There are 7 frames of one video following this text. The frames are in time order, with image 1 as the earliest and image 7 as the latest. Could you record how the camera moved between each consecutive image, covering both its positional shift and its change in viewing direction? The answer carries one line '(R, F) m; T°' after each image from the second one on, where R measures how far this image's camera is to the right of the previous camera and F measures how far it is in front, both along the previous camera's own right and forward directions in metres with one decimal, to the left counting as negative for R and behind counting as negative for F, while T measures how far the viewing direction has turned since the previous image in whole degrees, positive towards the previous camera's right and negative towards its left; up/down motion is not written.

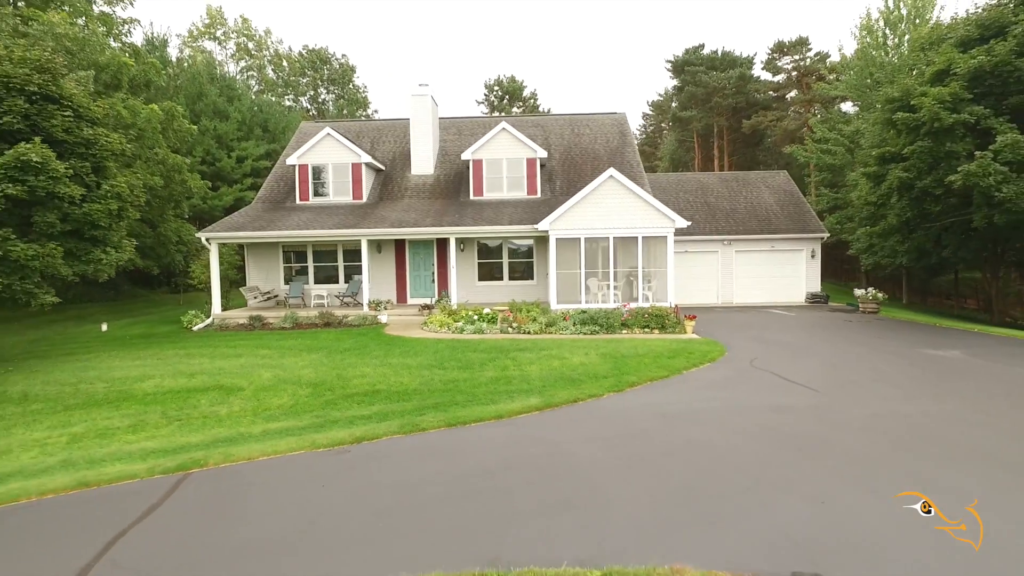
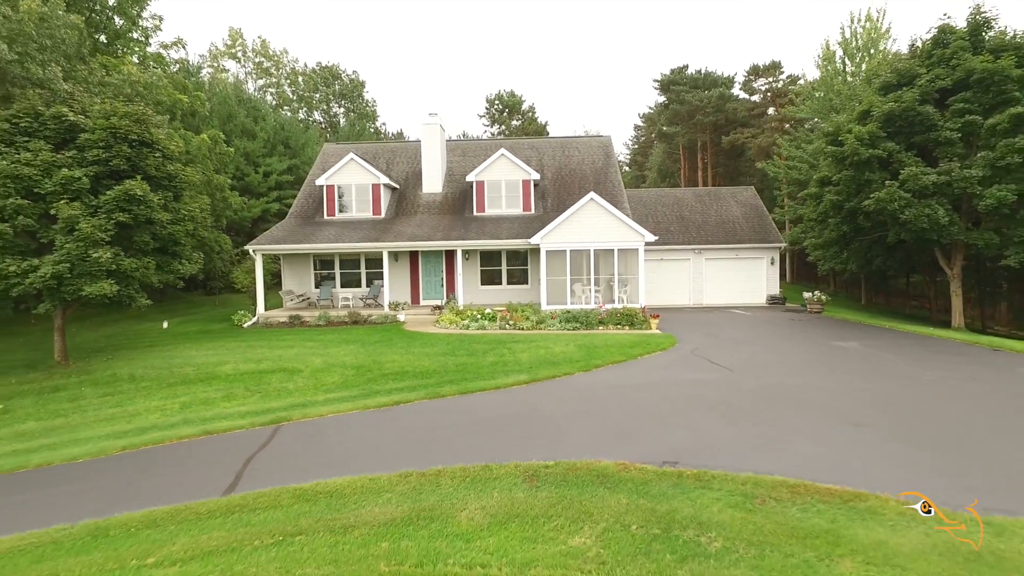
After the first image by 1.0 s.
(+0.1, -2.7) m; 0°
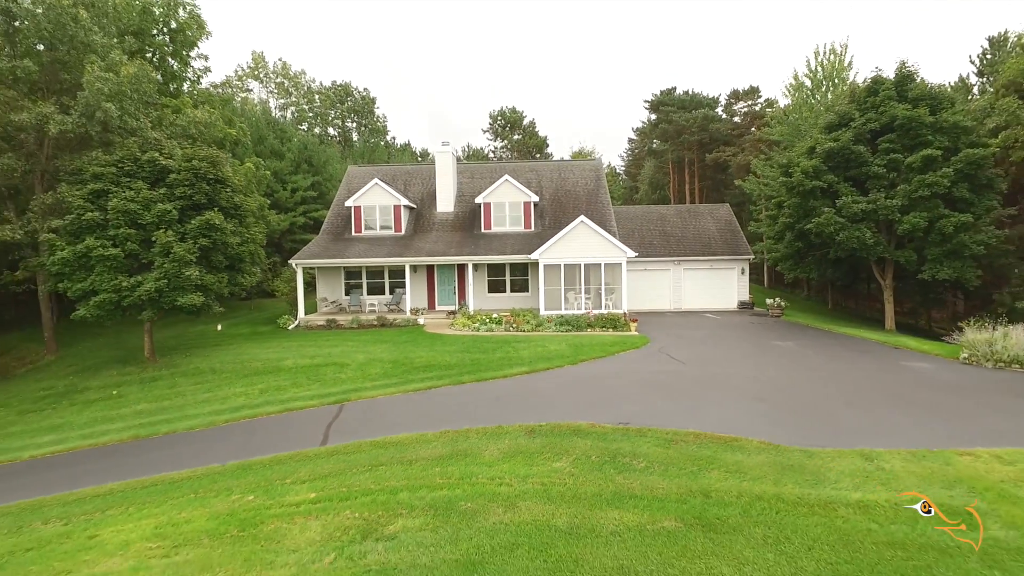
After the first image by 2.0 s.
(-0.1, -3.0) m; 0°
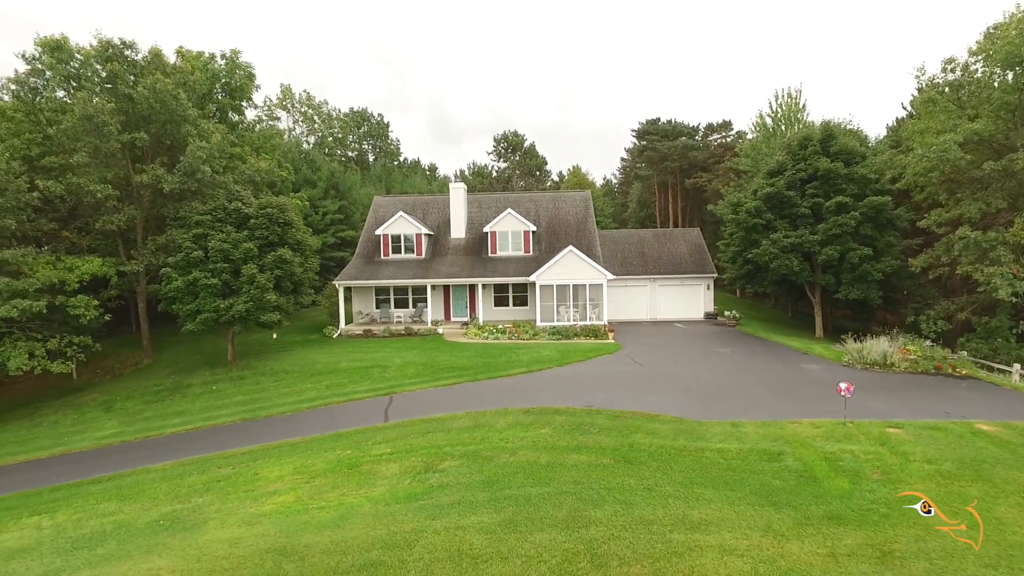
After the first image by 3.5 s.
(0.0, -4.5) m; 0°
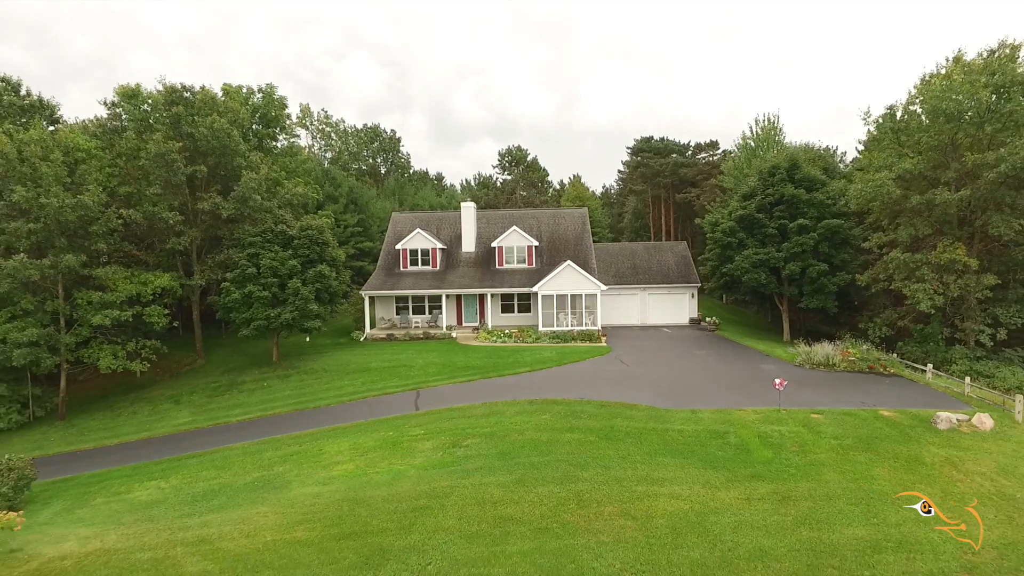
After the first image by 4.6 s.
(-0.1, -3.3) m; 0°
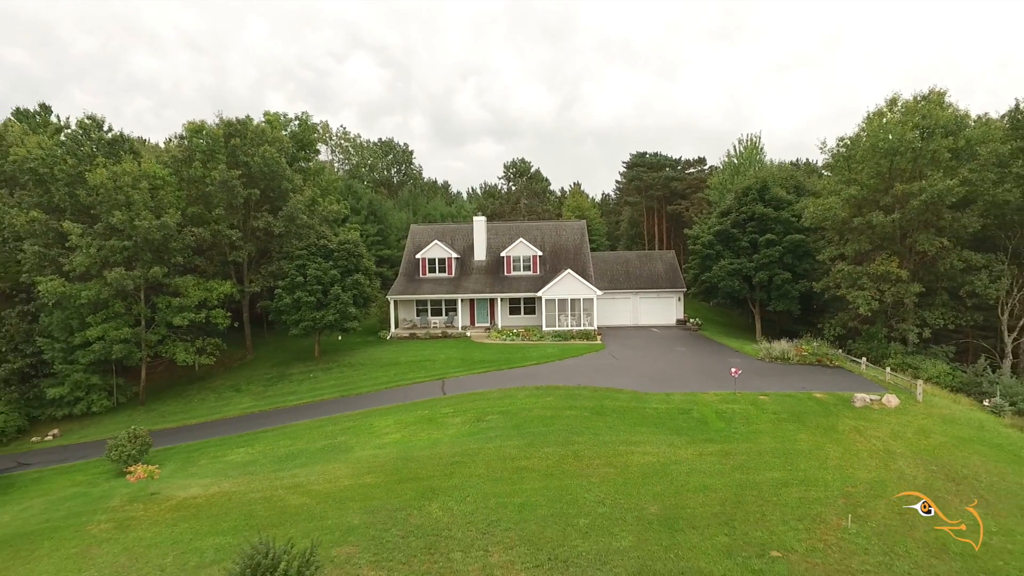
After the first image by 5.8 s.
(-0.3, -3.9) m; 0°
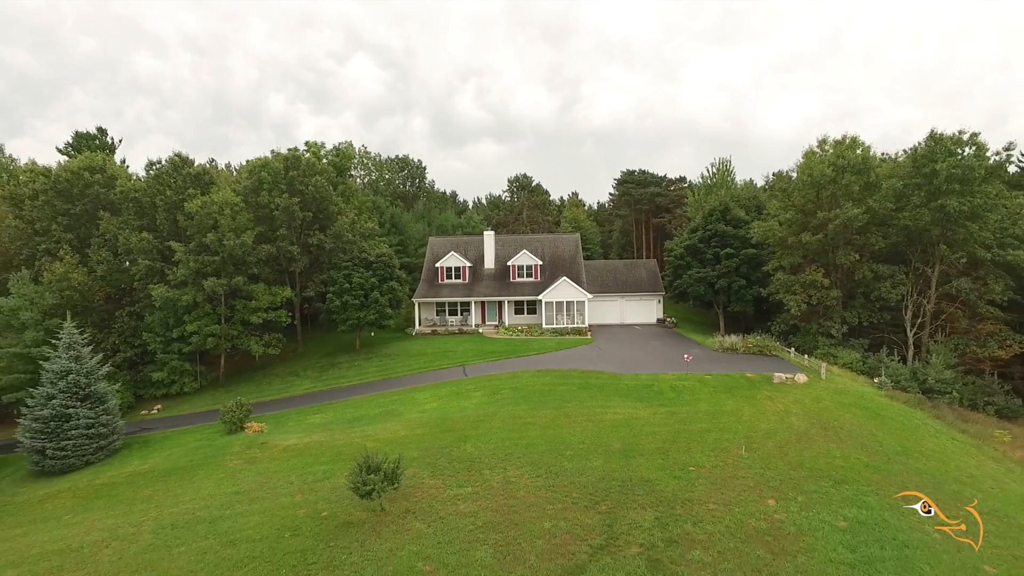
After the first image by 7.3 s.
(-0.2, -6.1) m; 0°
